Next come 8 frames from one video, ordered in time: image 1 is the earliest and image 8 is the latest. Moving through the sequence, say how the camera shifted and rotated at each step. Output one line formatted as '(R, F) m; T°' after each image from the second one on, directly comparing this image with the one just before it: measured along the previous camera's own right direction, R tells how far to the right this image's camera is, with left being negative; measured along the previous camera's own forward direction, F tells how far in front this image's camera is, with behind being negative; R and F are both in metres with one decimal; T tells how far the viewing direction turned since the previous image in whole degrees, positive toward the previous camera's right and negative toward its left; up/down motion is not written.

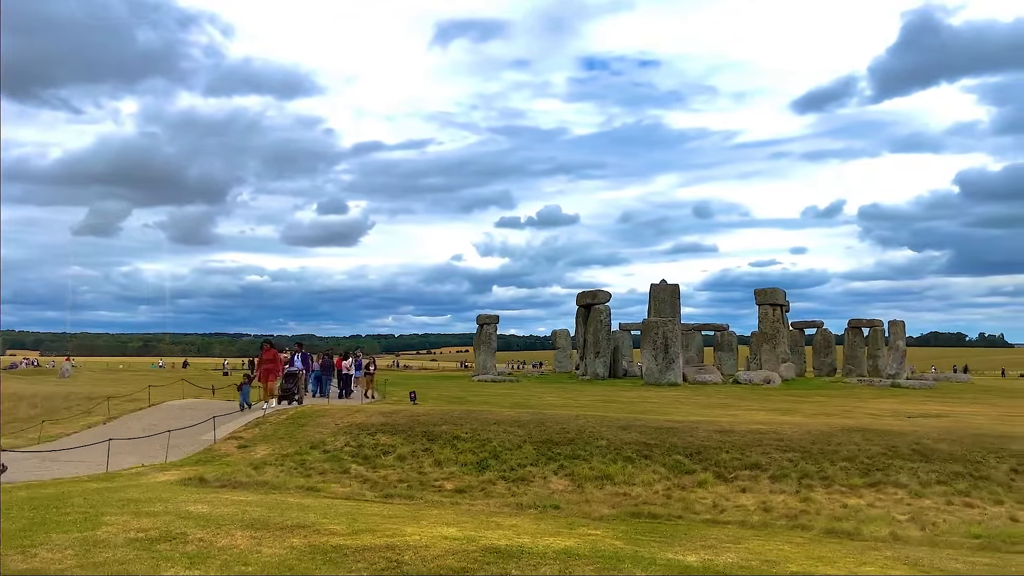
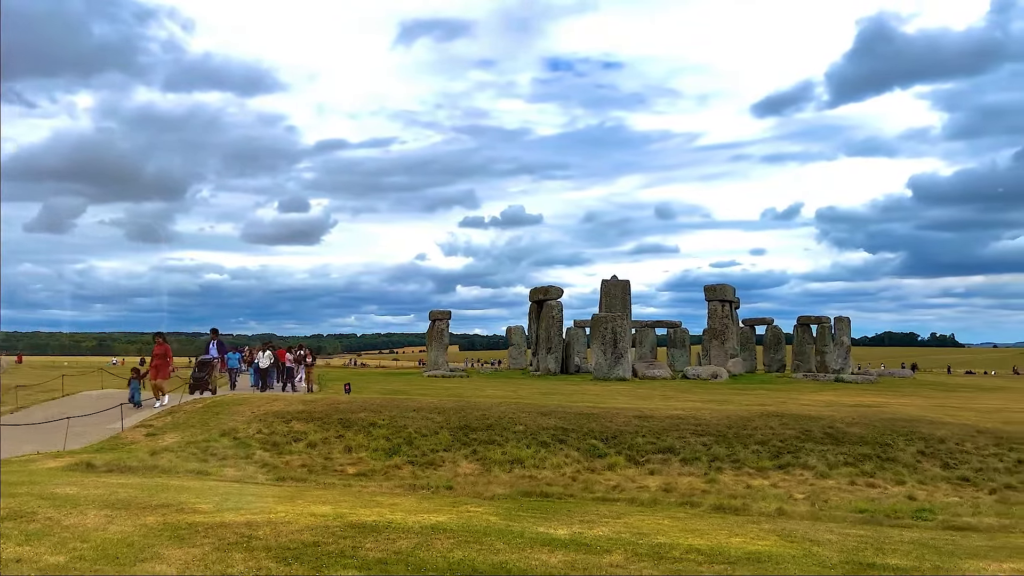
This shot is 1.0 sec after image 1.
(+1.1, +0.3) m; +3°
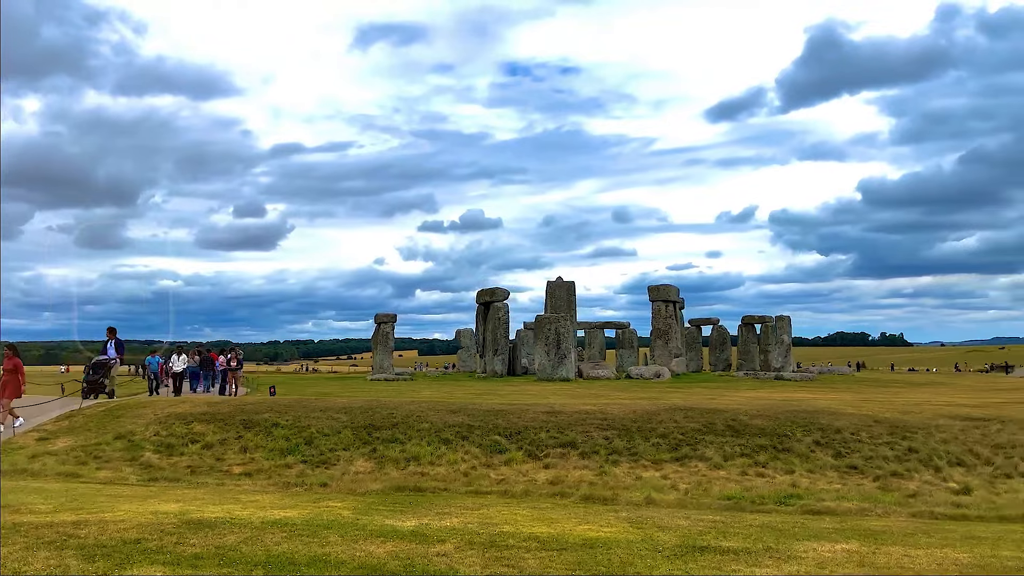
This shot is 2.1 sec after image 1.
(+1.3, +0.1) m; +3°
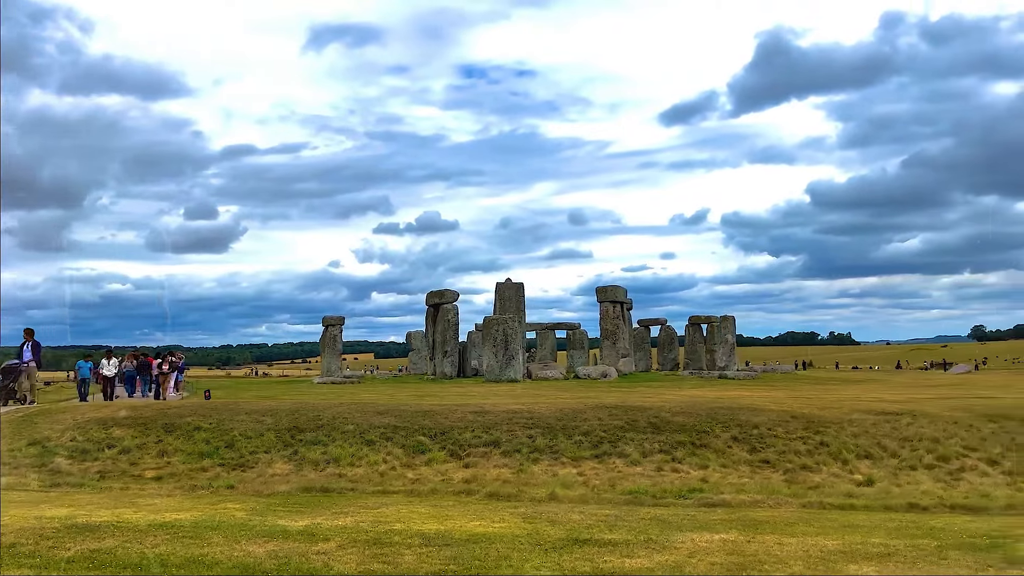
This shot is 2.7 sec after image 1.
(+0.7, -0.1) m; +3°
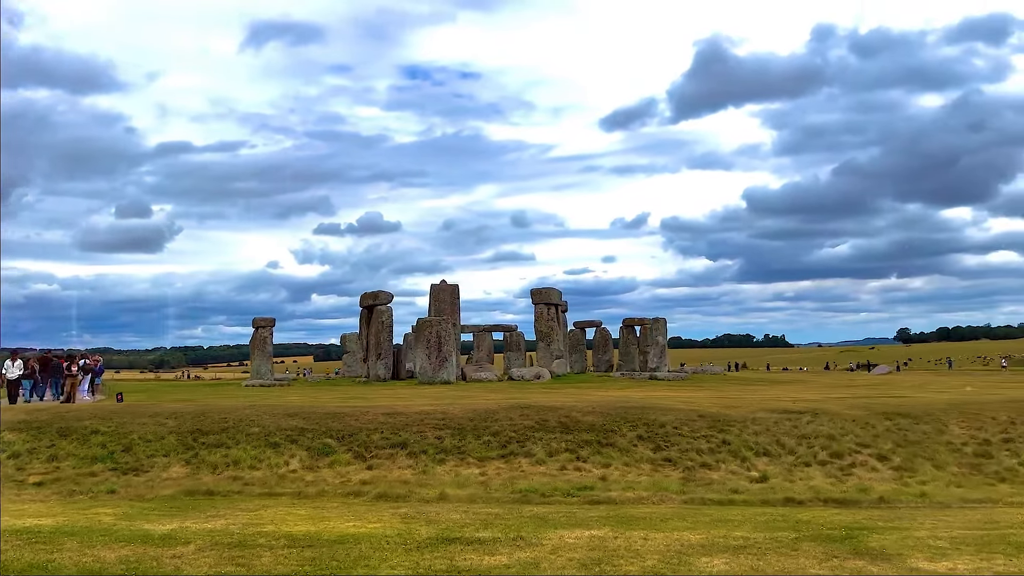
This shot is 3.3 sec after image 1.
(+0.7, 0.0) m; +4°
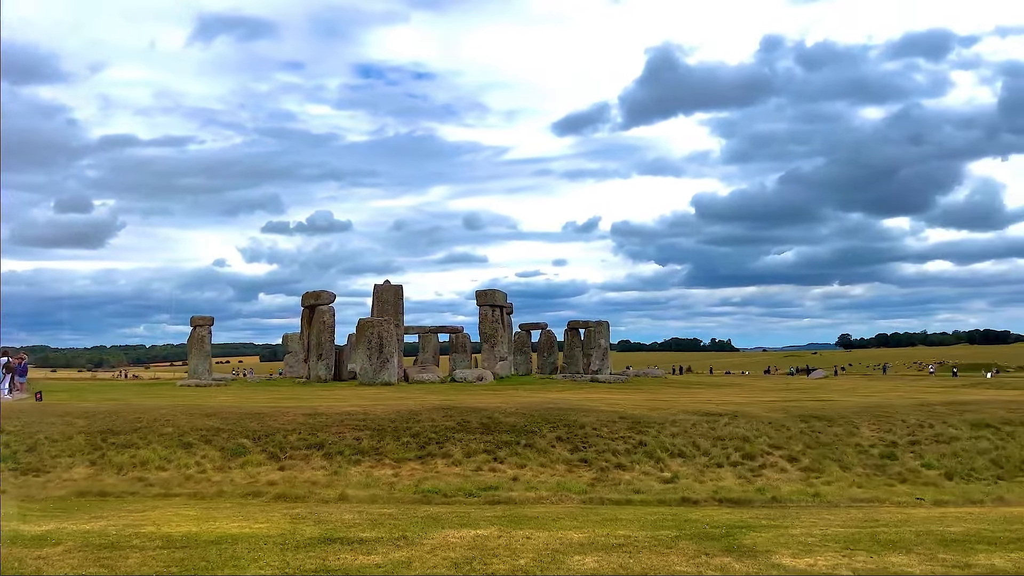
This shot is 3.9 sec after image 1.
(+0.6, 0.0) m; +4°
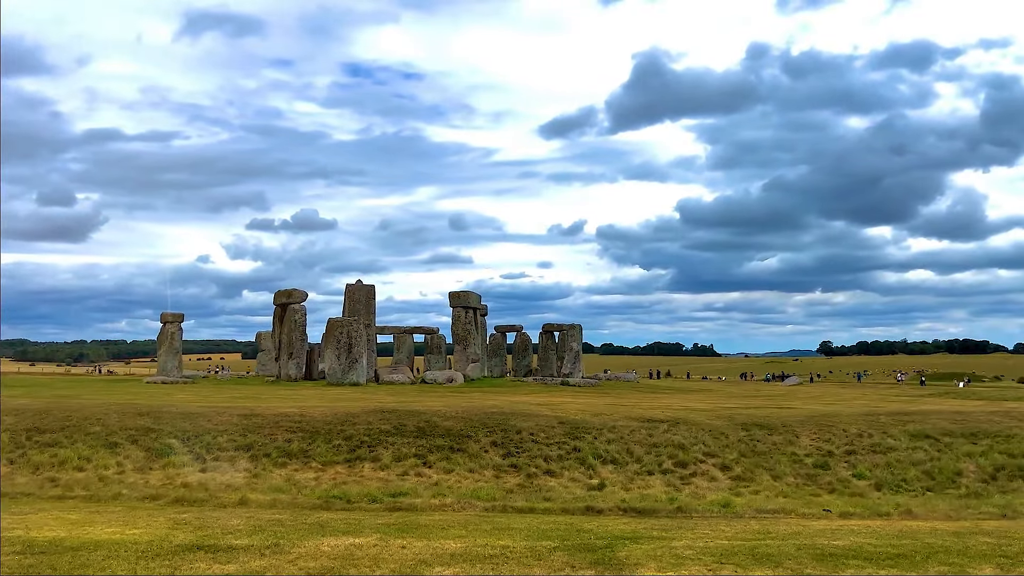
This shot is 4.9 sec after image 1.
(+1.0, +0.1) m; +1°
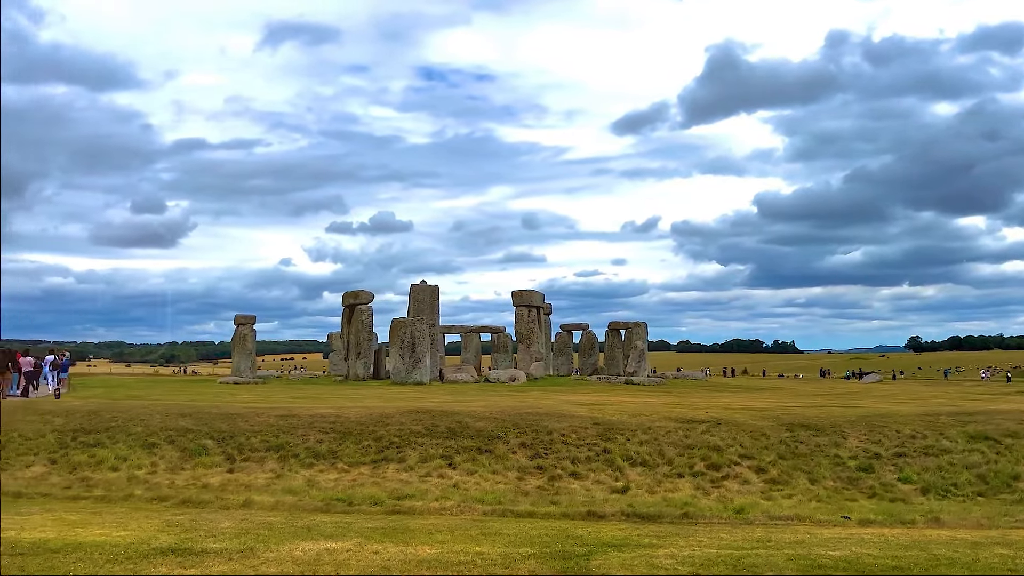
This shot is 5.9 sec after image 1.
(+1.0, +0.2) m; -5°
